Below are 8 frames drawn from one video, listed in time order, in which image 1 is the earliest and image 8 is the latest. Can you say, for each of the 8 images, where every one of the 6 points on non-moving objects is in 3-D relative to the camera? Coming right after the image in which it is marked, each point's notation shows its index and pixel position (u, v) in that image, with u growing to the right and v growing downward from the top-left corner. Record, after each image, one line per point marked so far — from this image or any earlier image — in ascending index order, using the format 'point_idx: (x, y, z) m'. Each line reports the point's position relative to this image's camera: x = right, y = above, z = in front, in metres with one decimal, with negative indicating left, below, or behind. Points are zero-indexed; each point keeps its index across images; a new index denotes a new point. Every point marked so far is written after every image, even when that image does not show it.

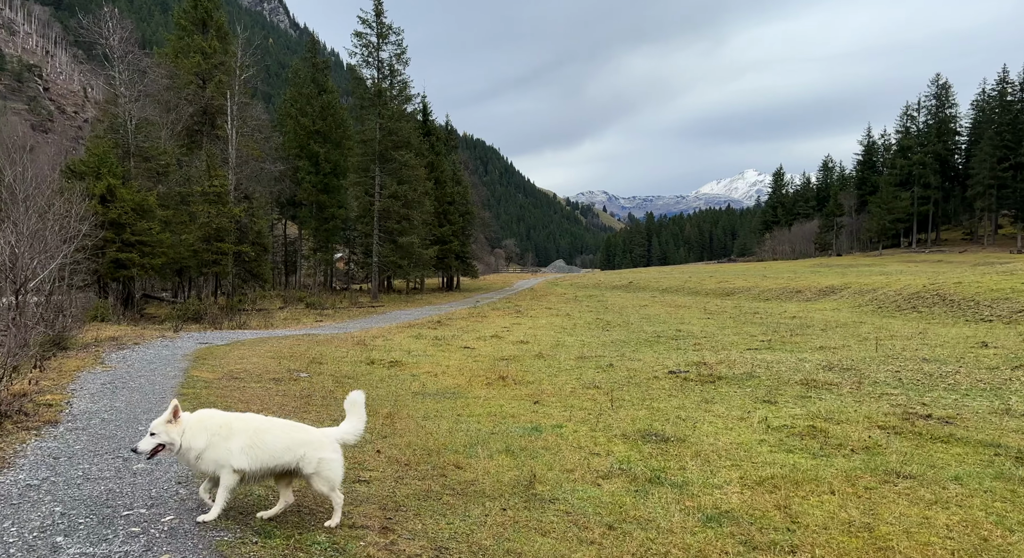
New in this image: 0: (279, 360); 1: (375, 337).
0: (-4.6, -1.8, +15.9) m
1: (-3.3, -1.5, +19.3) m
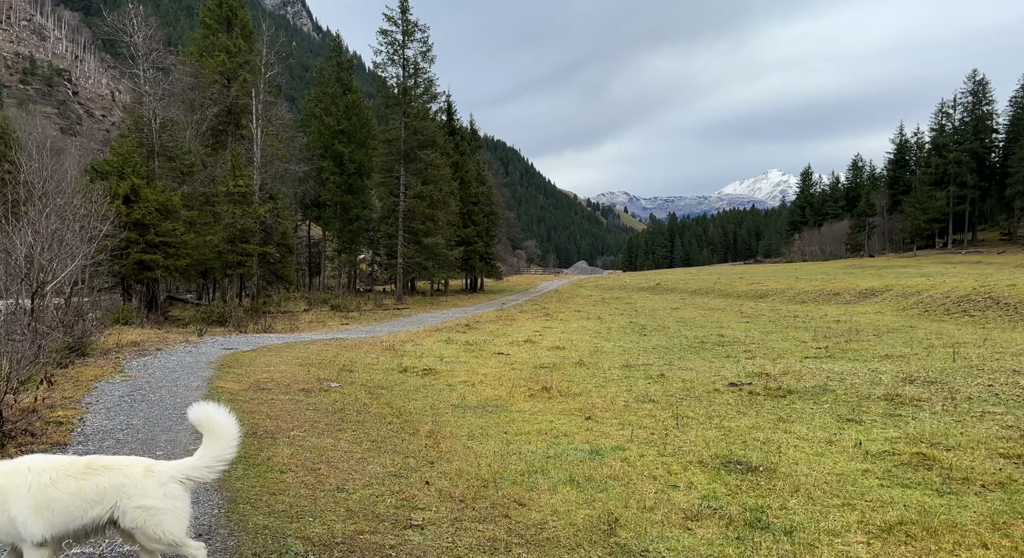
0: (-3.9, -1.8, +15.1) m
1: (-2.4, -1.5, +18.5) m
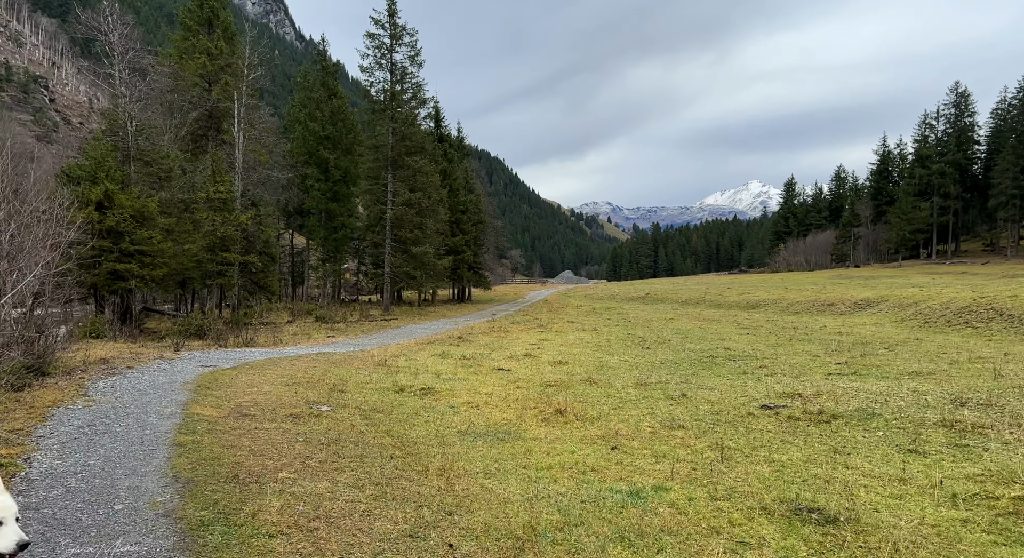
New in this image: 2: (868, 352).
0: (-3.8, -2.0, +13.9) m
1: (-2.5, -1.8, +17.3) m
2: (+9.0, -1.8, +19.7) m
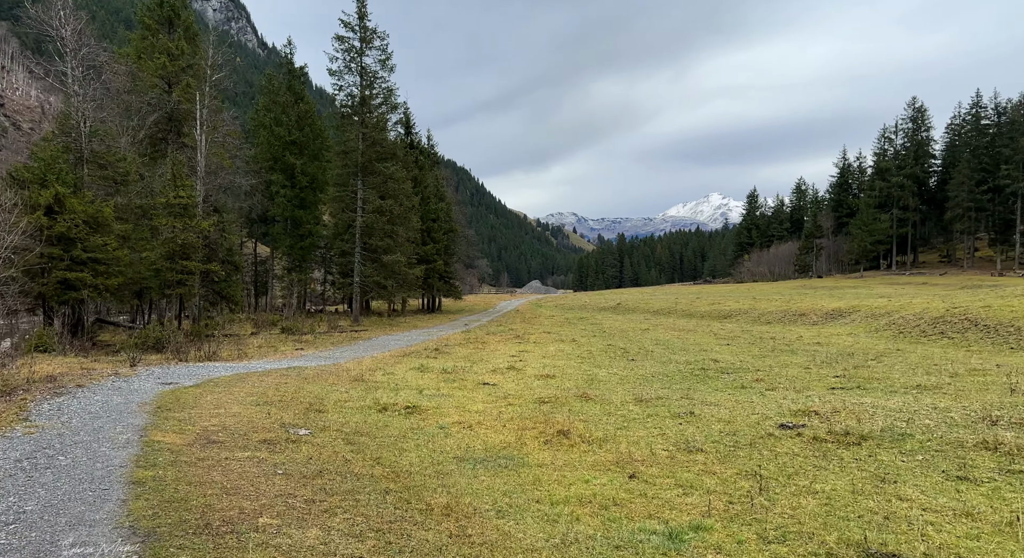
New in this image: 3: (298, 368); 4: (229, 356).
0: (-4.0, -2.2, +12.8) m
1: (-2.8, -2.0, +16.3) m
2: (+8.5, -2.1, +19.2) m
3: (-4.7, -2.0, +17.1) m
4: (-7.3, -2.0, +20.1) m
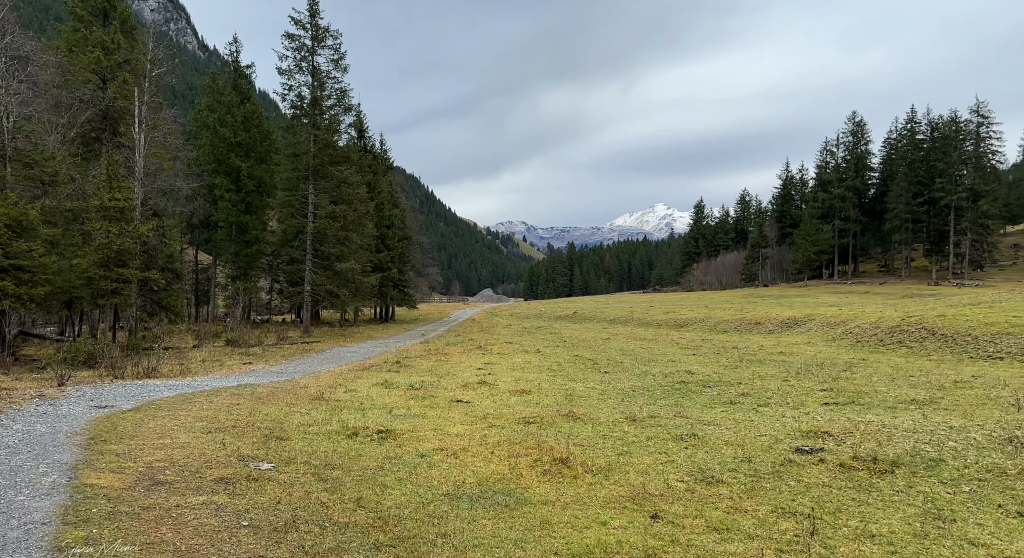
0: (-4.3, -2.3, +11.4) m
1: (-3.4, -2.1, +15.0) m
2: (+7.7, -2.3, +18.8) m
3: (-5.3, -2.2, +15.7) m
4: (-8.1, -2.2, +18.5) m
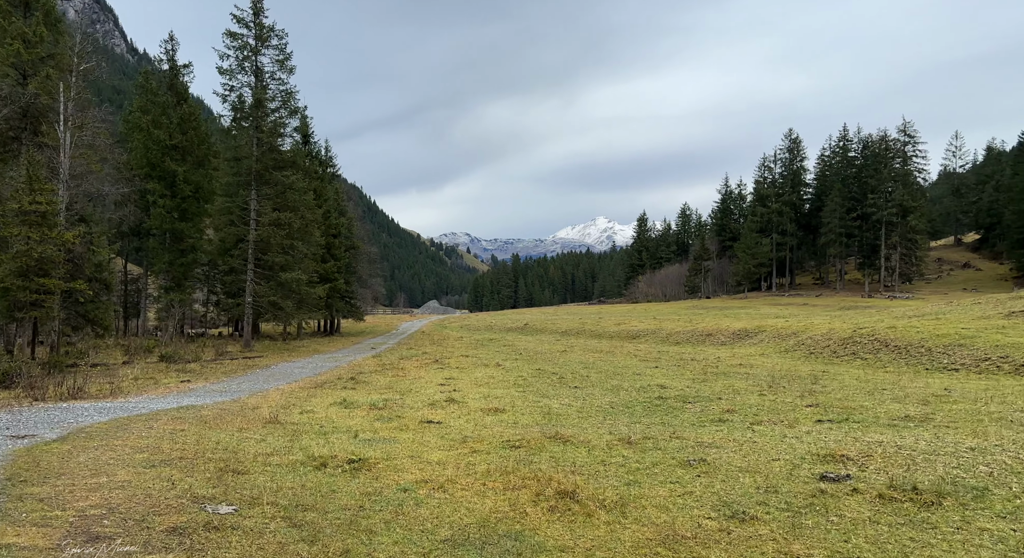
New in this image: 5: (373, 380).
0: (-4.5, -2.4, +10.1) m
1: (-3.9, -2.3, +13.7) m
2: (+6.9, -2.6, +18.3) m
3: (-5.8, -2.3, +14.2) m
4: (-8.9, -2.4, +16.8) m
5: (-3.6, -2.5, +19.8) m
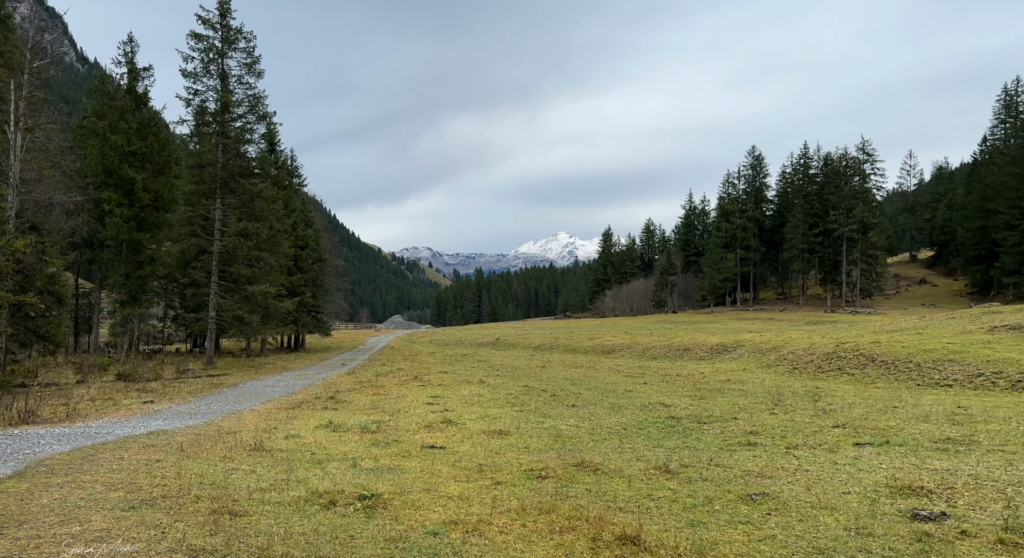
0: (-4.2, -2.5, +8.7) m
1: (-3.8, -2.5, +12.4) m
2: (+6.8, -2.9, +17.5) m
3: (-5.7, -2.5, +12.8) m
4: (-8.9, -2.6, +15.2) m
5: (-3.8, -2.8, +18.4) m
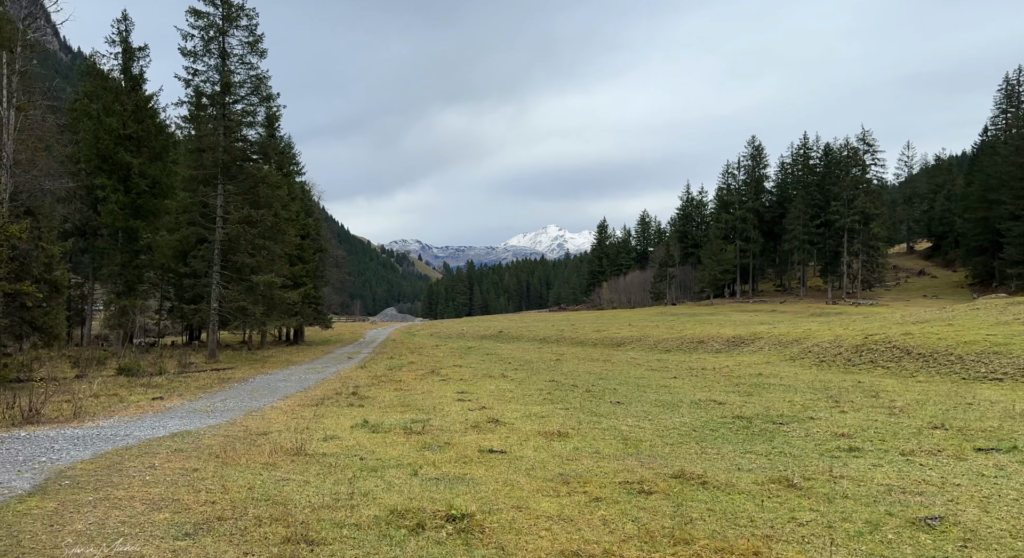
0: (-3.2, -2.3, +7.3) m
1: (-2.8, -2.2, +11.0) m
2: (+7.6, -2.6, +16.2) m
3: (-4.8, -2.3, +11.4) m
4: (-8.0, -2.3, +13.8) m
5: (-2.9, -2.5, +17.1) m
